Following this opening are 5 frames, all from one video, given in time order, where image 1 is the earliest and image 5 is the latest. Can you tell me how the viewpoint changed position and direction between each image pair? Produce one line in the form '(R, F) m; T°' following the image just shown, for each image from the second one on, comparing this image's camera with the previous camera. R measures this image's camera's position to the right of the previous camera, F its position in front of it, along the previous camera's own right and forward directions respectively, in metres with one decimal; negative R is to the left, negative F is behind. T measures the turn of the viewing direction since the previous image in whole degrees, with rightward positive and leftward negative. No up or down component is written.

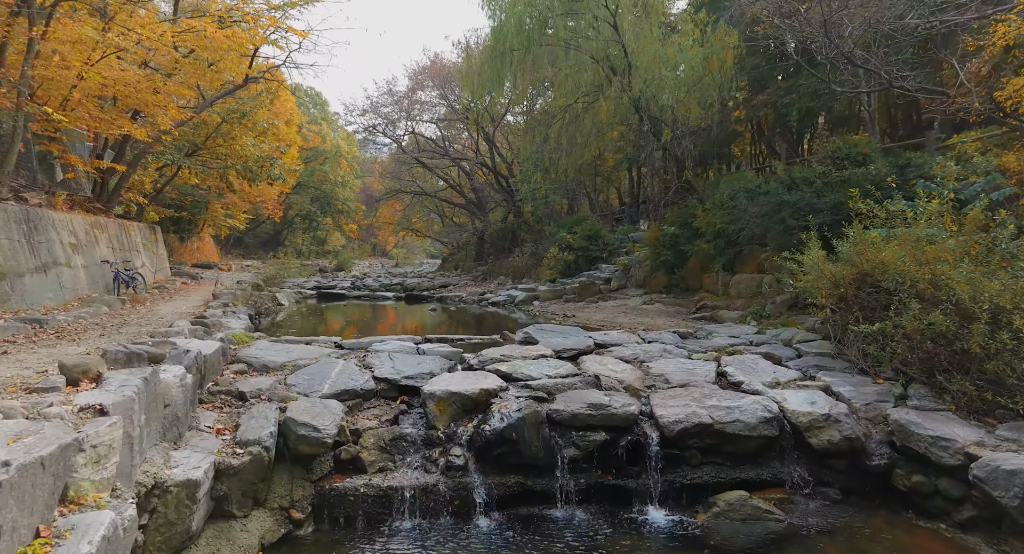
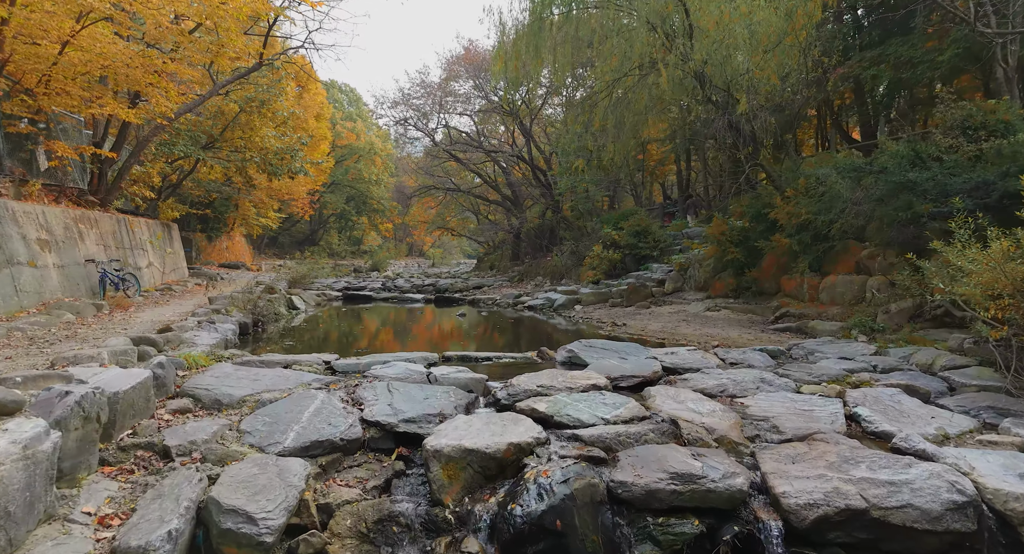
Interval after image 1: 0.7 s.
(0.0, +1.8) m; -3°
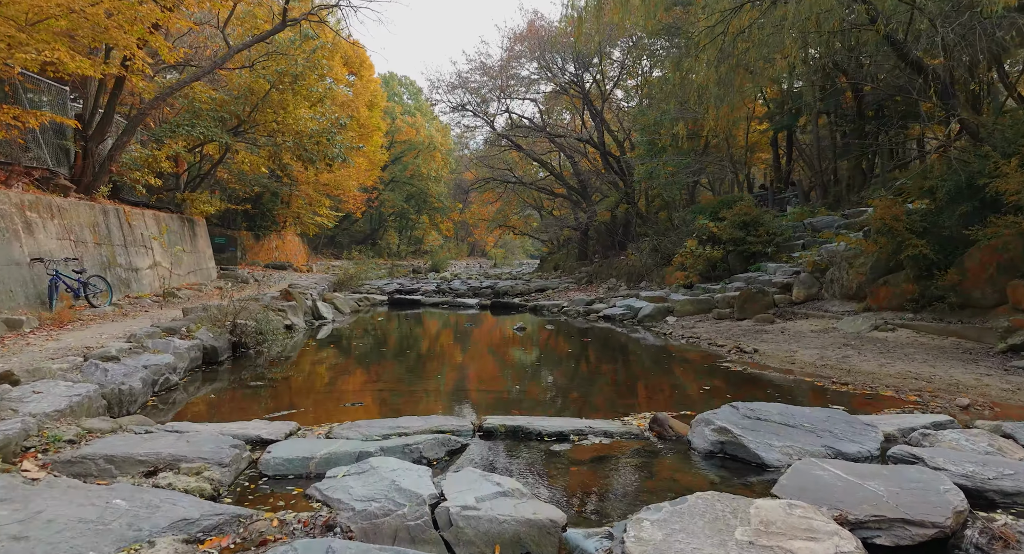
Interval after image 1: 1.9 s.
(-0.2, +3.2) m; -6°
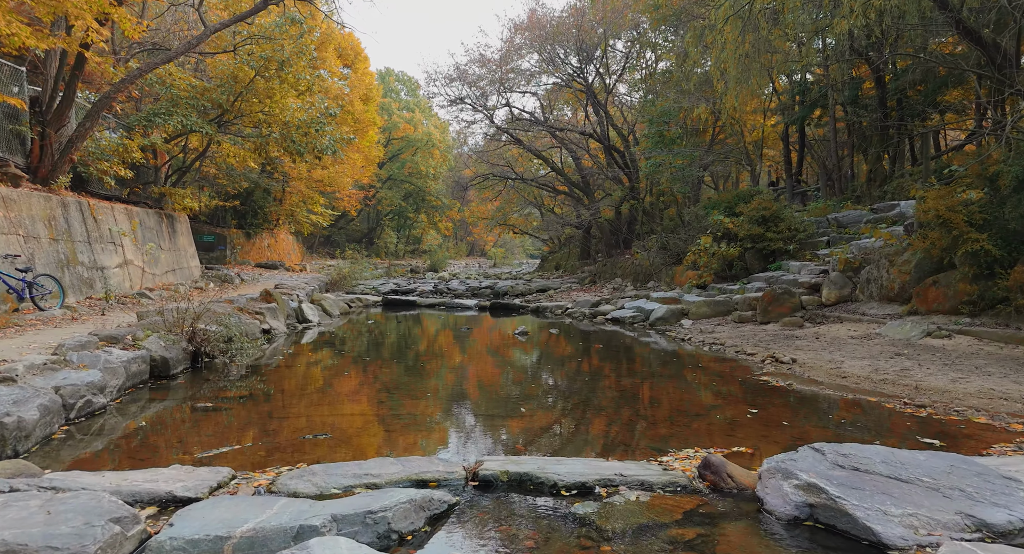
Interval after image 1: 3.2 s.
(0.0, +1.0) m; 0°
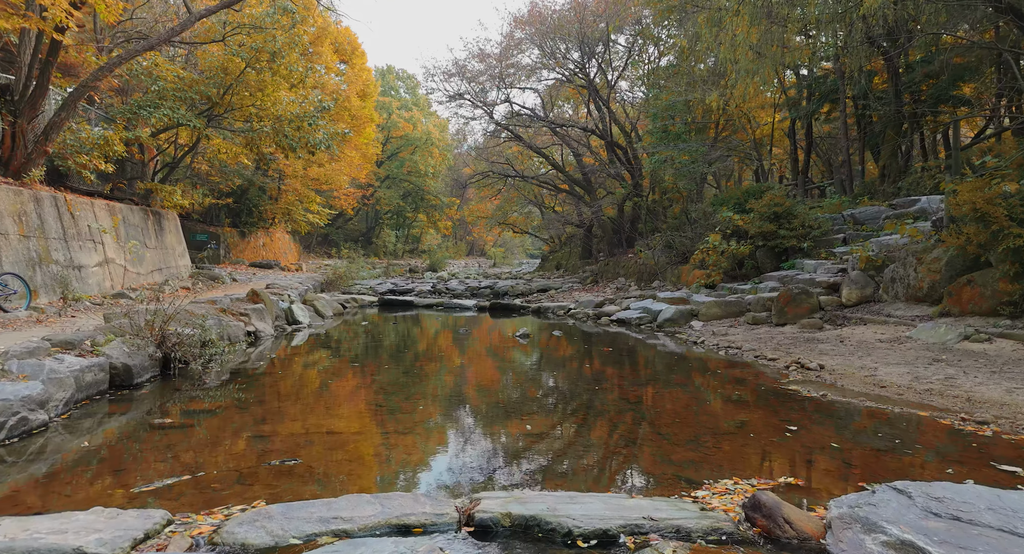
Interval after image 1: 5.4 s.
(0.0, +0.6) m; 0°
